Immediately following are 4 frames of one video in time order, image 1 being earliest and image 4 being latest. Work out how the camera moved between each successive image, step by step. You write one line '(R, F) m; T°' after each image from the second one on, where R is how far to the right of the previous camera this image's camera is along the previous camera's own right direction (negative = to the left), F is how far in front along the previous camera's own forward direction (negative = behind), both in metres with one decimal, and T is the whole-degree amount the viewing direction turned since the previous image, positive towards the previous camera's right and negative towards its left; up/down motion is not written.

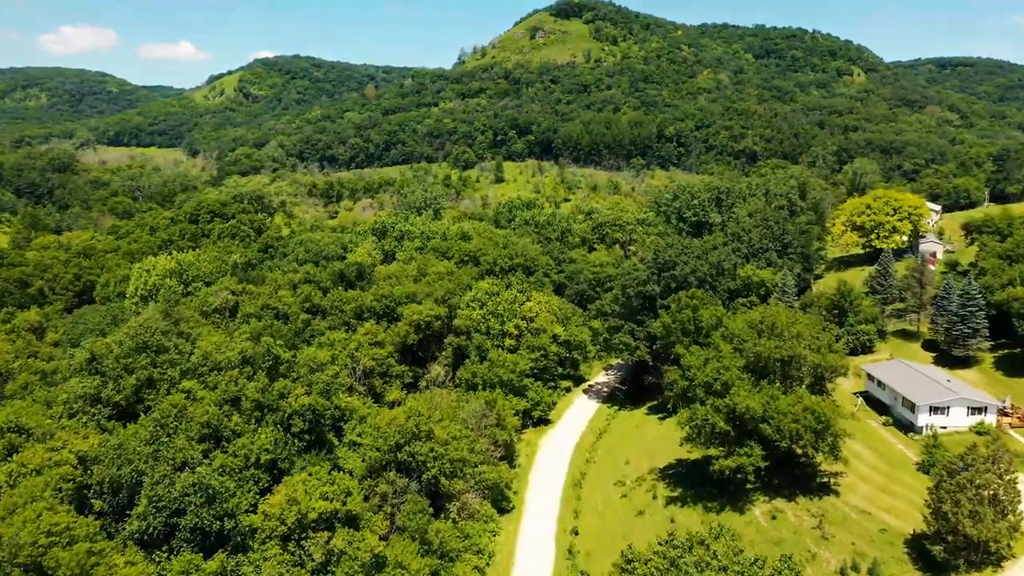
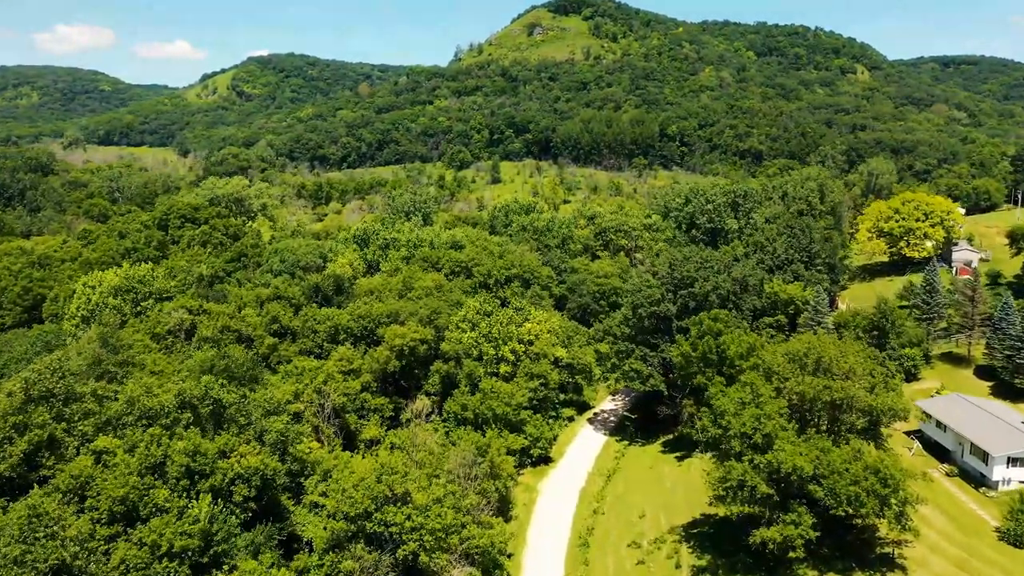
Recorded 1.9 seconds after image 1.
(+0.2, +7.6) m; 0°
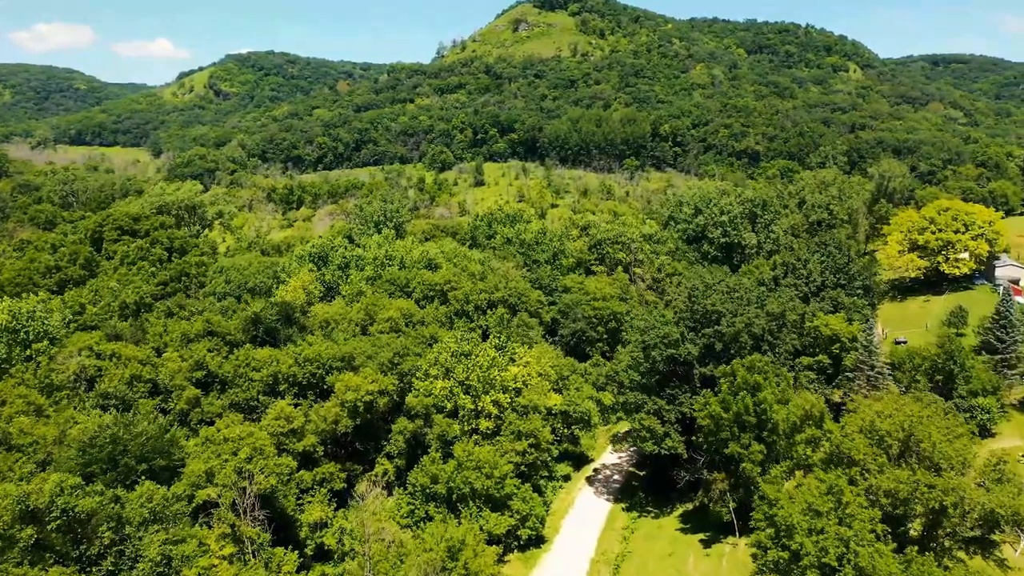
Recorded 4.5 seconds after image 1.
(+0.3, +10.7) m; +1°
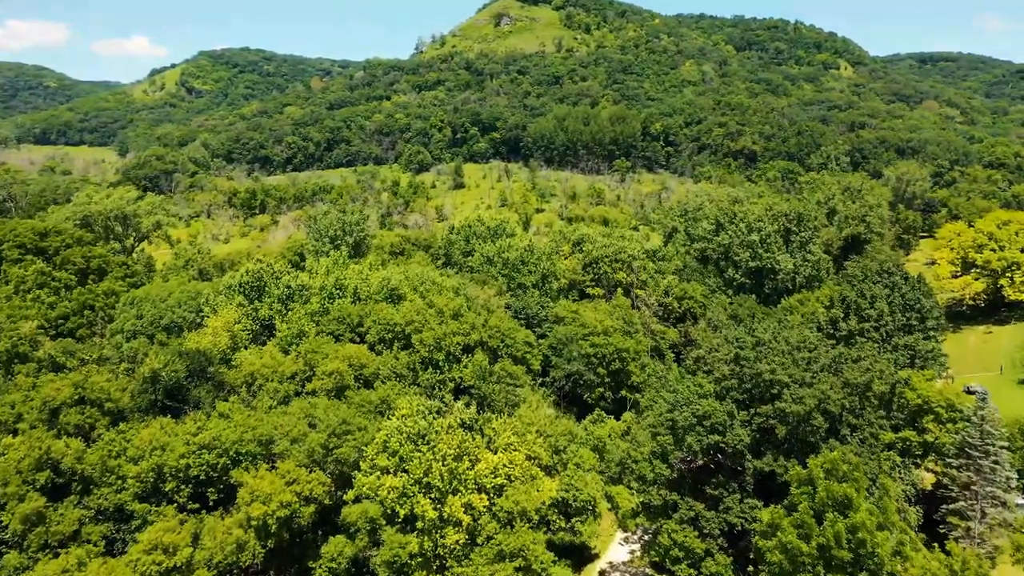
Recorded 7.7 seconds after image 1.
(+0.3, +12.5) m; +1°
